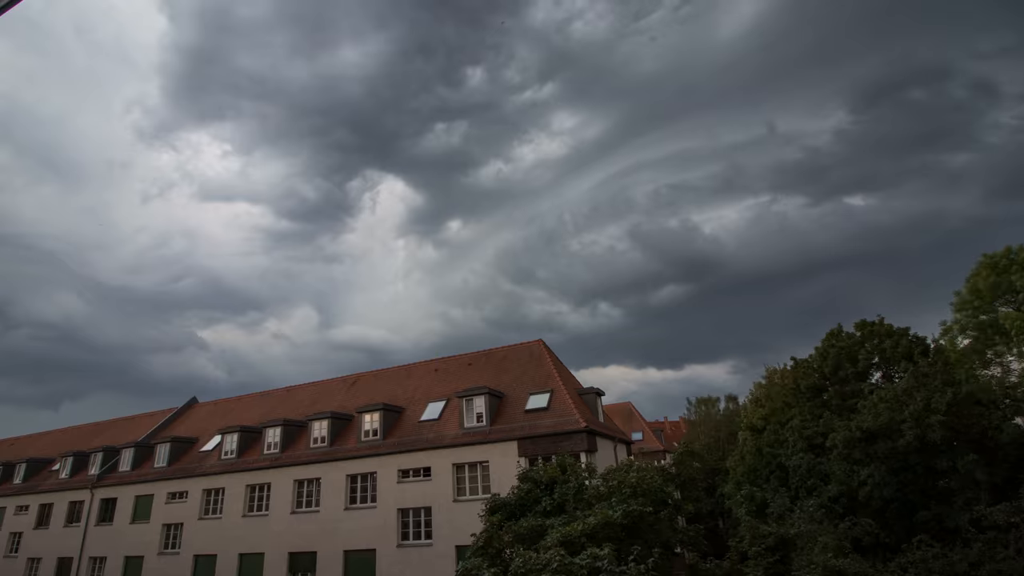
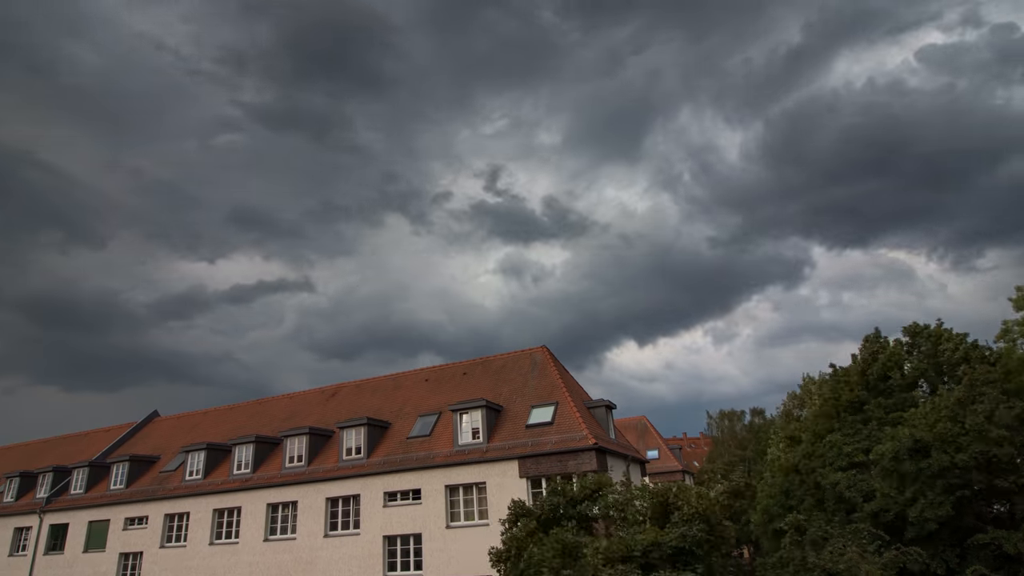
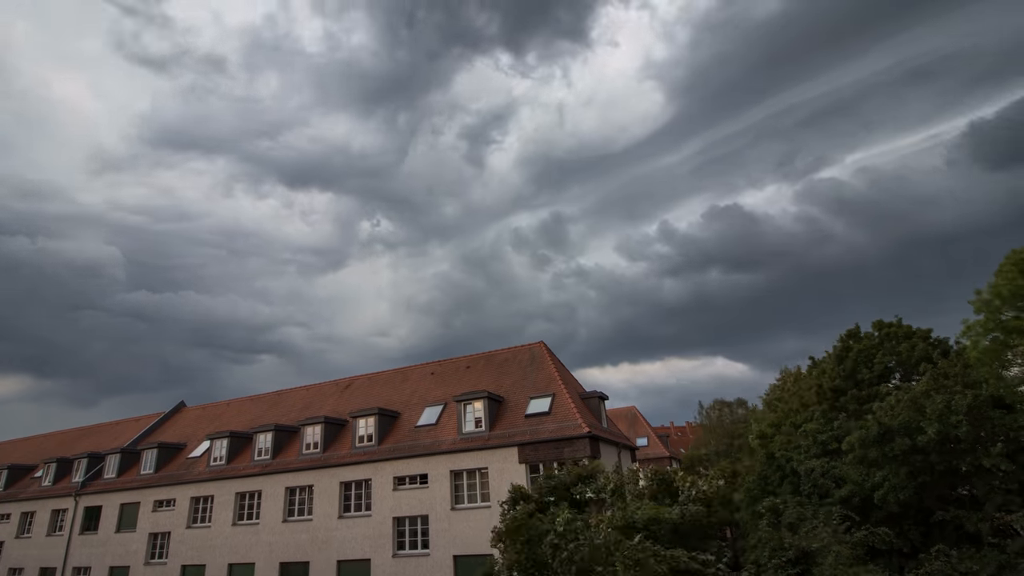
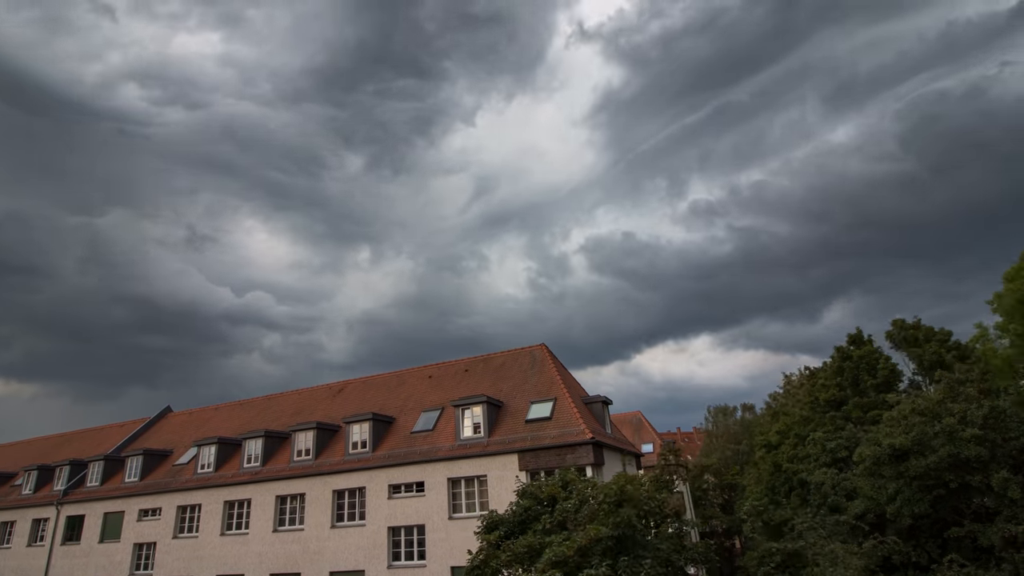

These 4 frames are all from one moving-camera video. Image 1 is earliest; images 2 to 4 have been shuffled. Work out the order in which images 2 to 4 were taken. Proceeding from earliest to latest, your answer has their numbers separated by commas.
3, 4, 2
